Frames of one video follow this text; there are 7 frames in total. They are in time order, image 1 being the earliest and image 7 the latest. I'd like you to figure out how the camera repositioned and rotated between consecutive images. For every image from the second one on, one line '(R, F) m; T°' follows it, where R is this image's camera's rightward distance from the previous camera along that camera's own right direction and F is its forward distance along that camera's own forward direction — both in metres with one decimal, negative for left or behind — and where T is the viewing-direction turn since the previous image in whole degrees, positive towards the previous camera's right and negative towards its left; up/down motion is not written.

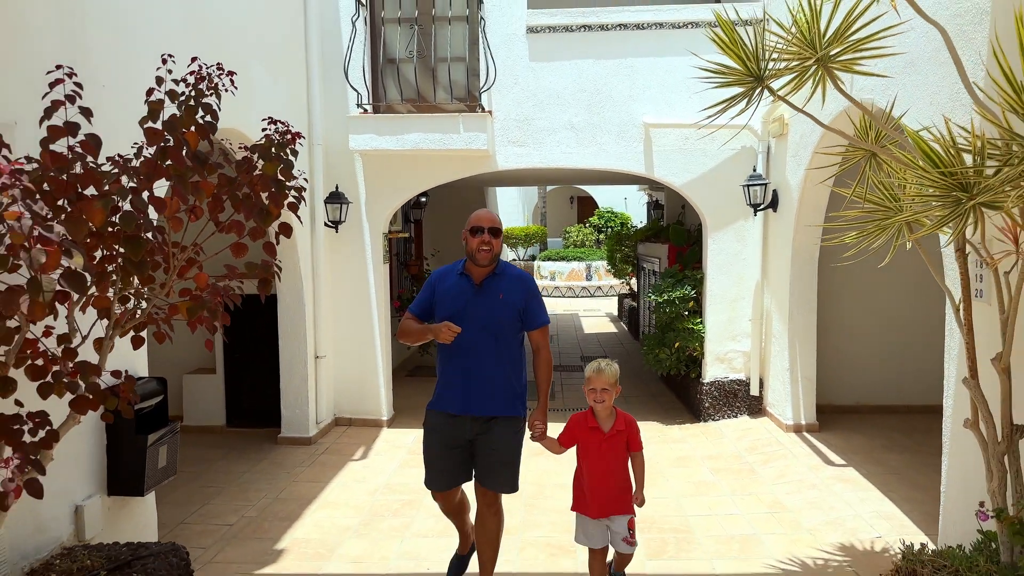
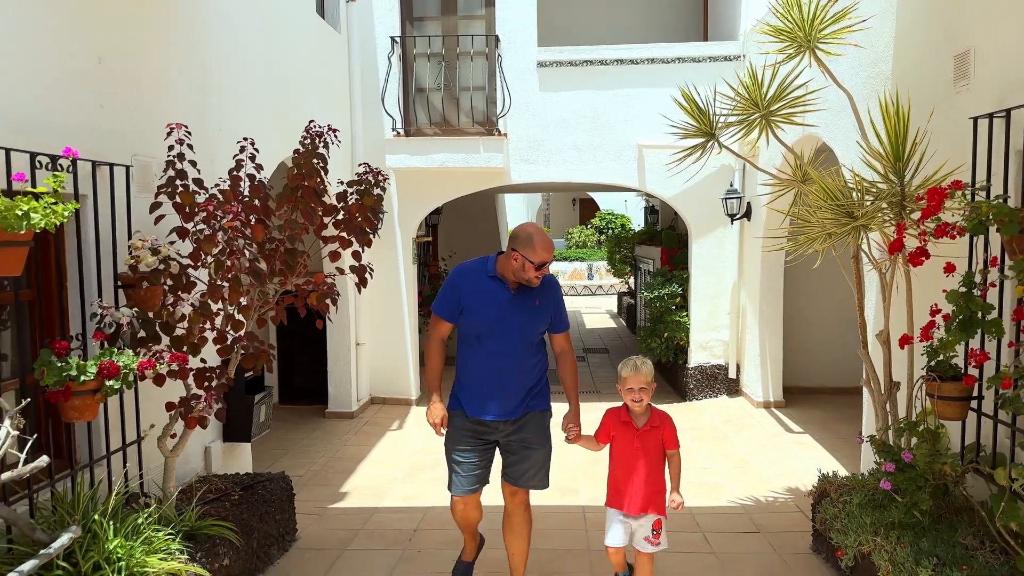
(-0.1, -1.0) m; 0°
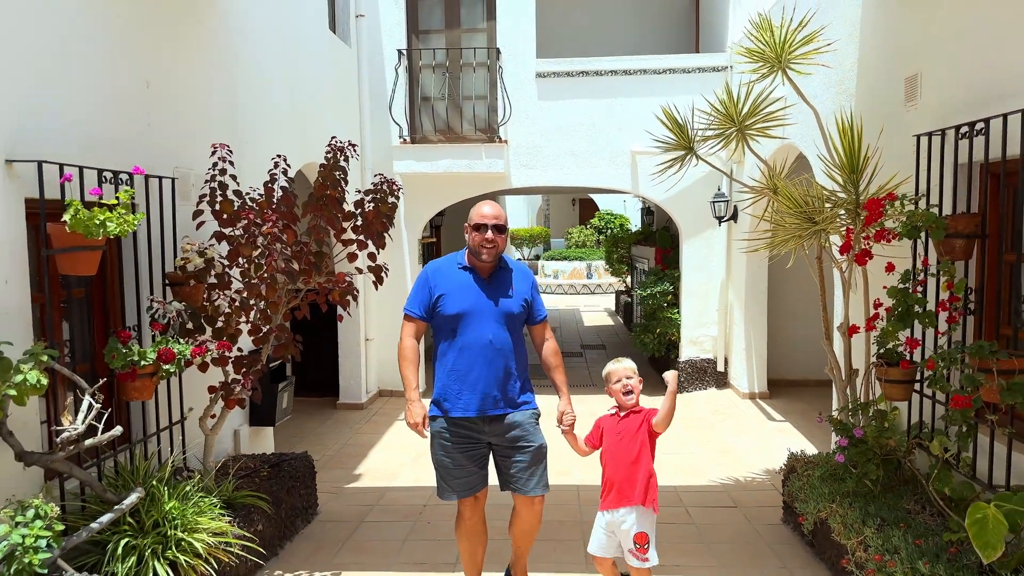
(0.0, -0.4) m; 0°
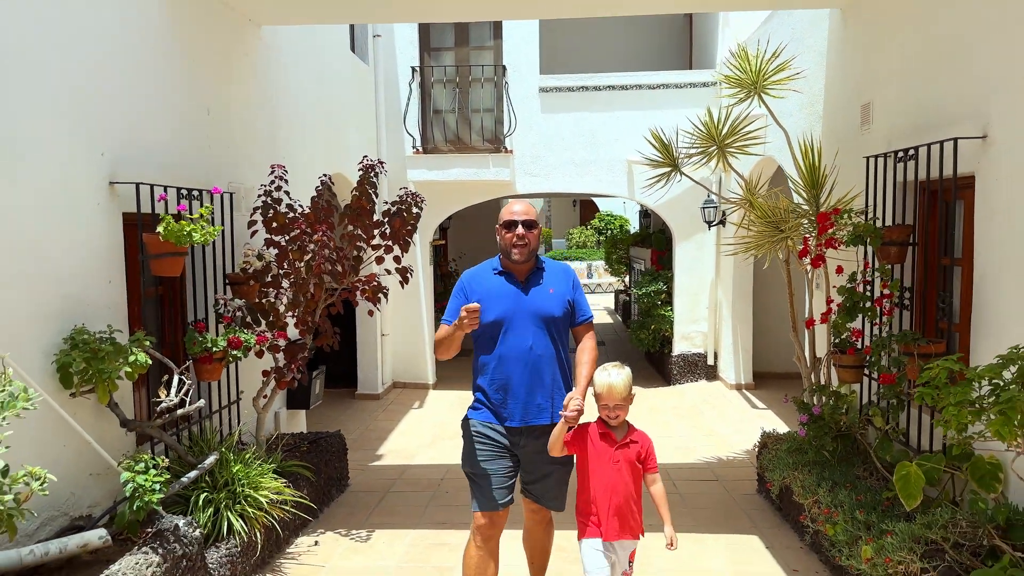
(0.0, -0.6) m; 0°
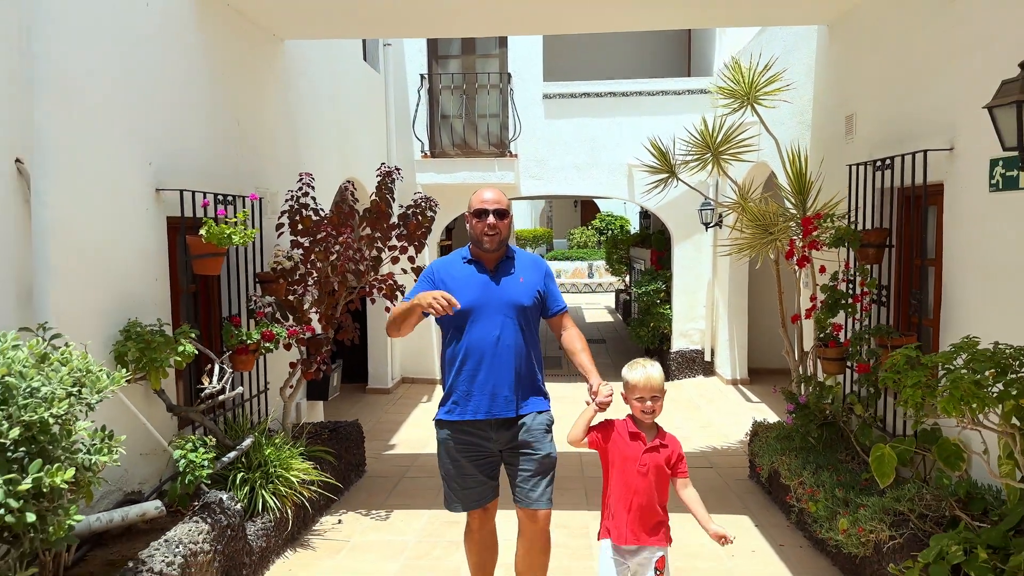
(0.0, -0.3) m; 0°
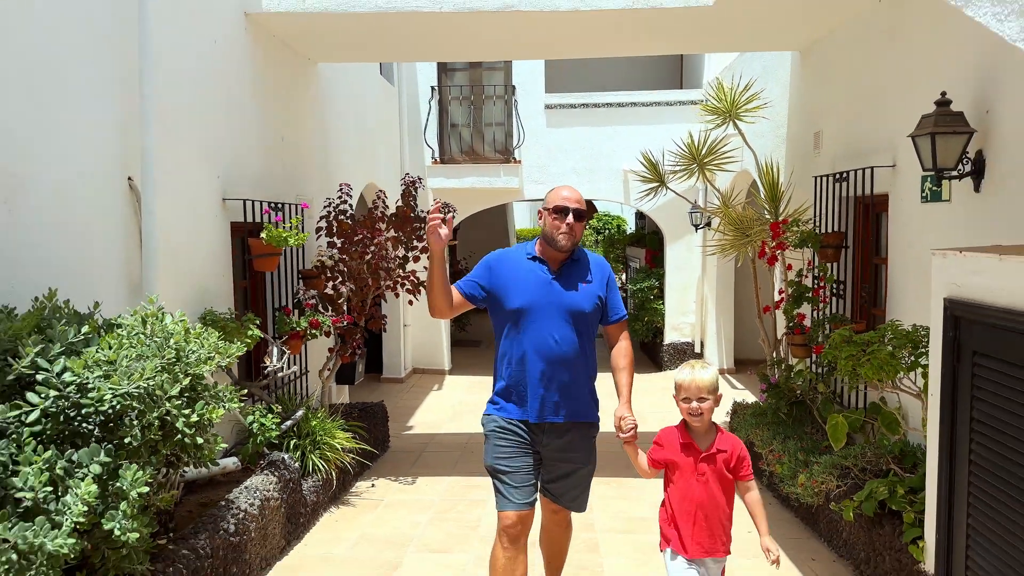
(-0.1, -0.7) m; 0°
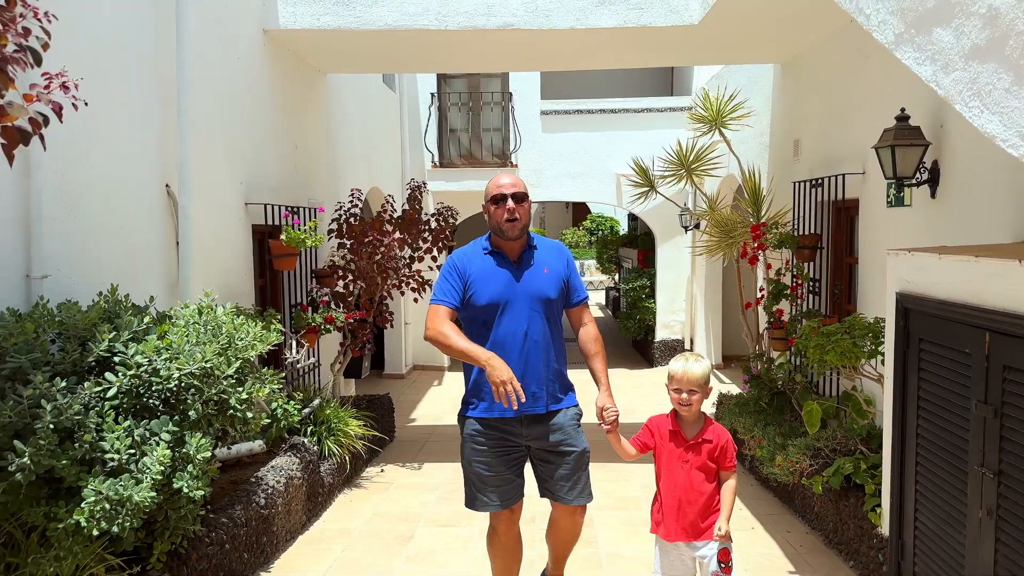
(0.0, -0.4) m; +1°
